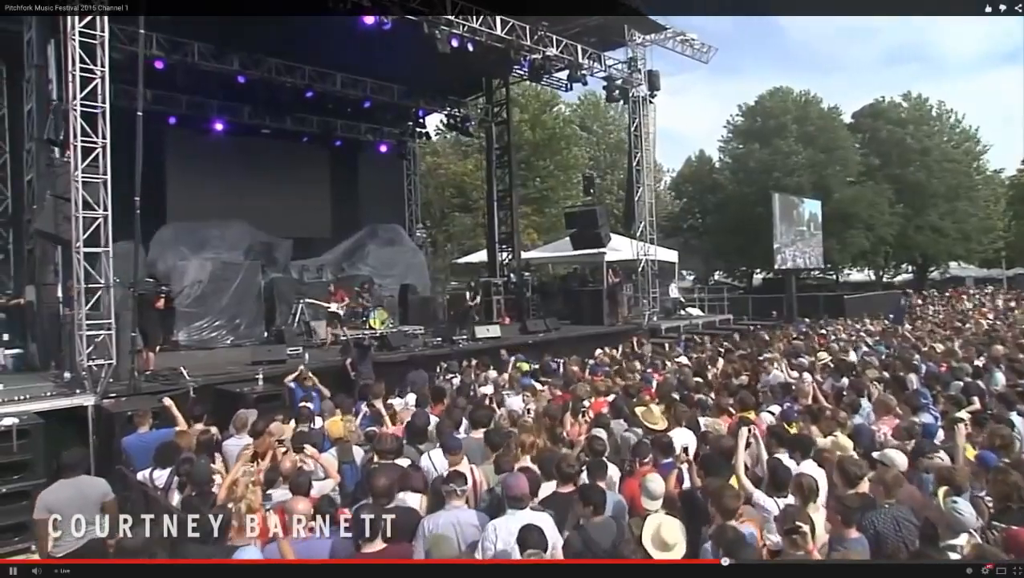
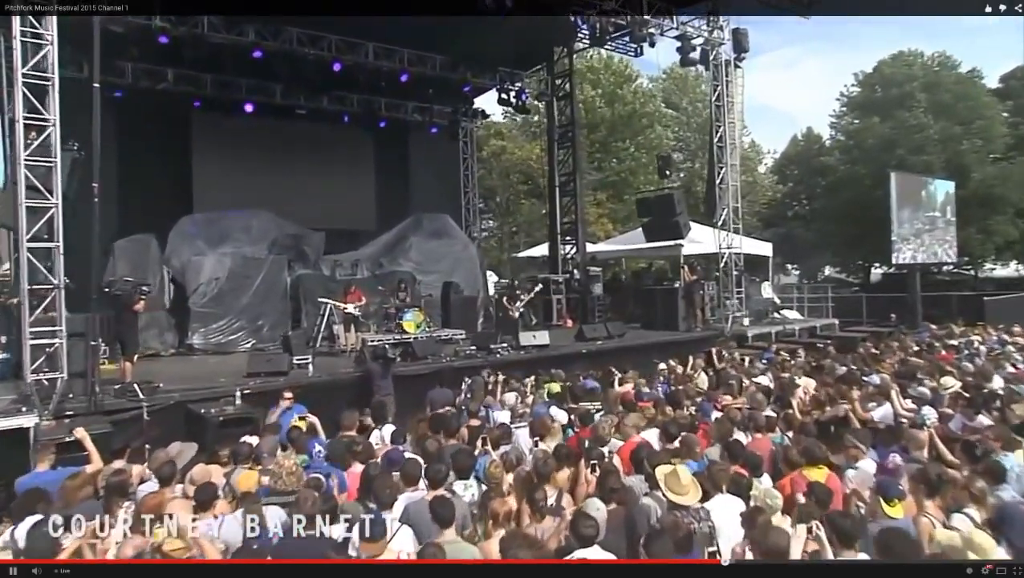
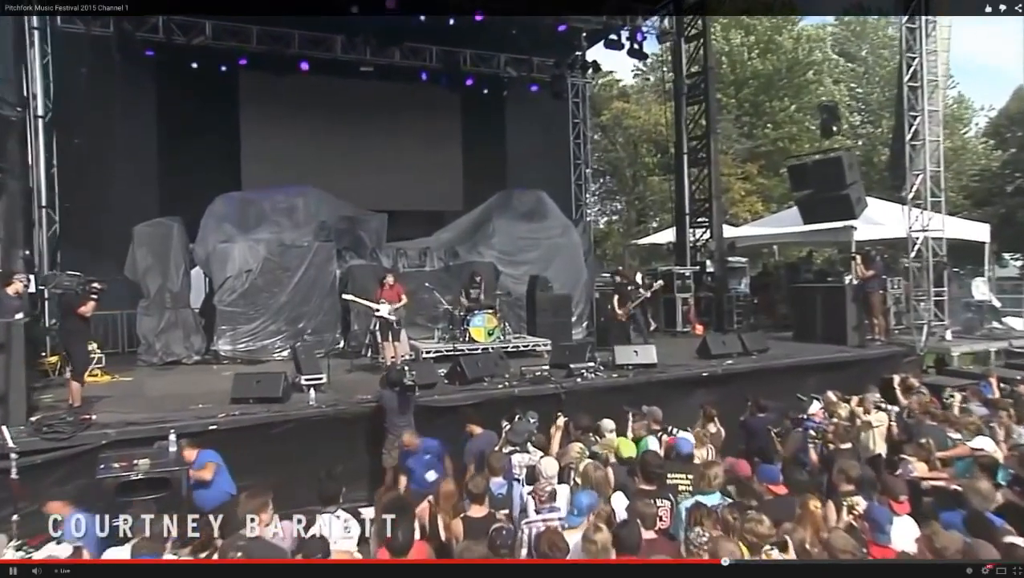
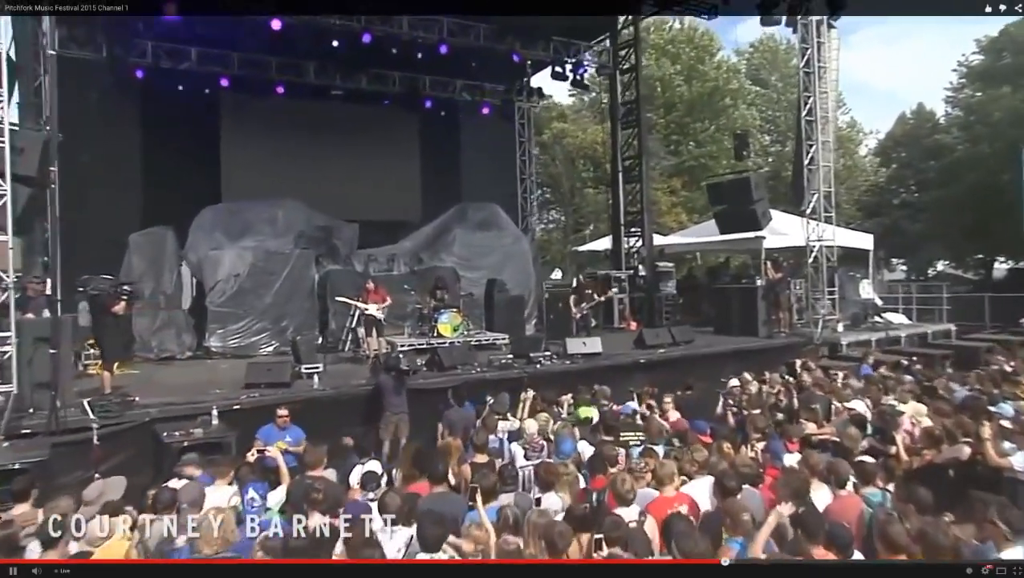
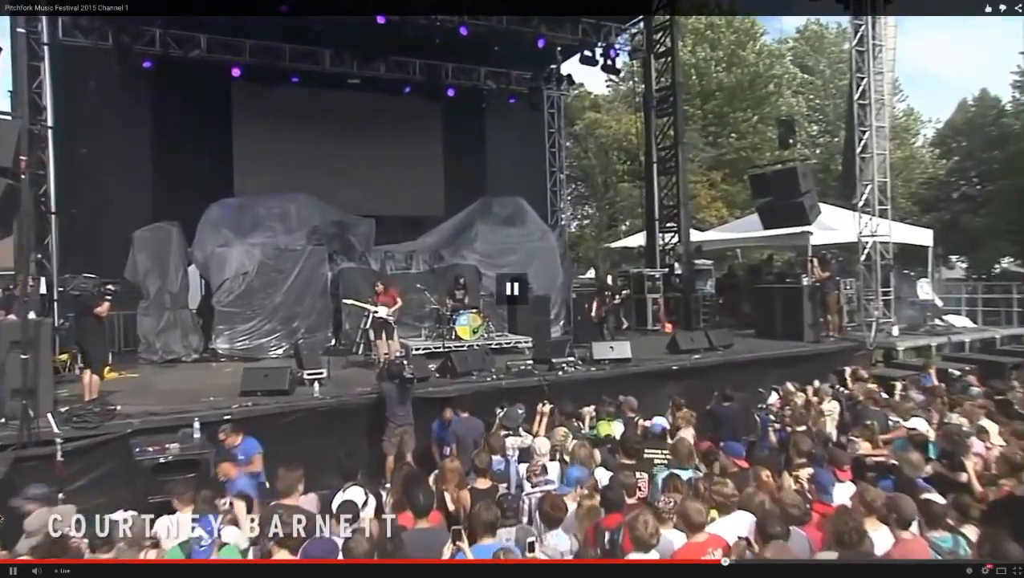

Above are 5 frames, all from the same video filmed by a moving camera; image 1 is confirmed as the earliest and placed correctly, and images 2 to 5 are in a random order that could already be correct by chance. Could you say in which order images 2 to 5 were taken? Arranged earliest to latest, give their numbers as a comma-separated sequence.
2, 4, 5, 3
